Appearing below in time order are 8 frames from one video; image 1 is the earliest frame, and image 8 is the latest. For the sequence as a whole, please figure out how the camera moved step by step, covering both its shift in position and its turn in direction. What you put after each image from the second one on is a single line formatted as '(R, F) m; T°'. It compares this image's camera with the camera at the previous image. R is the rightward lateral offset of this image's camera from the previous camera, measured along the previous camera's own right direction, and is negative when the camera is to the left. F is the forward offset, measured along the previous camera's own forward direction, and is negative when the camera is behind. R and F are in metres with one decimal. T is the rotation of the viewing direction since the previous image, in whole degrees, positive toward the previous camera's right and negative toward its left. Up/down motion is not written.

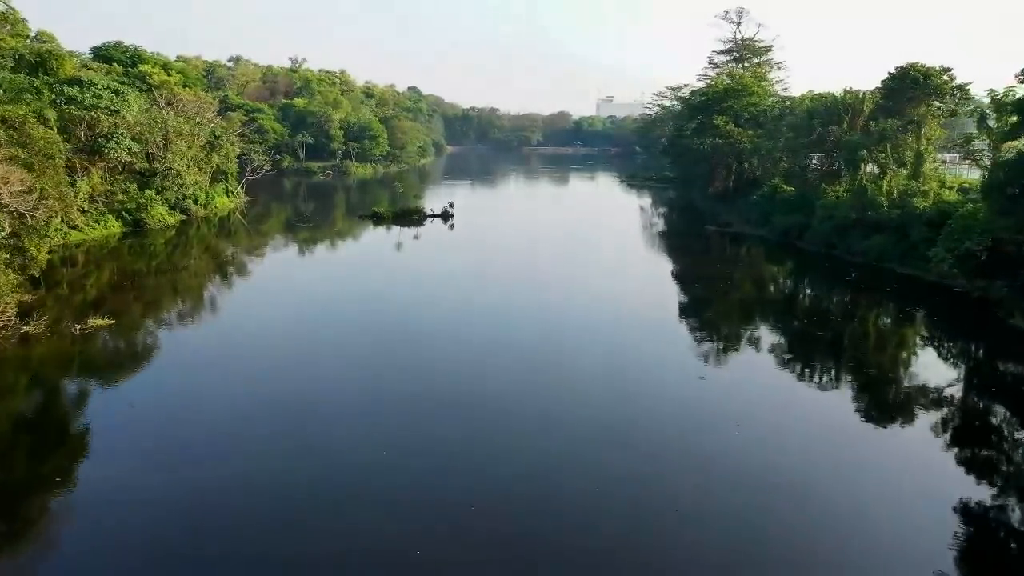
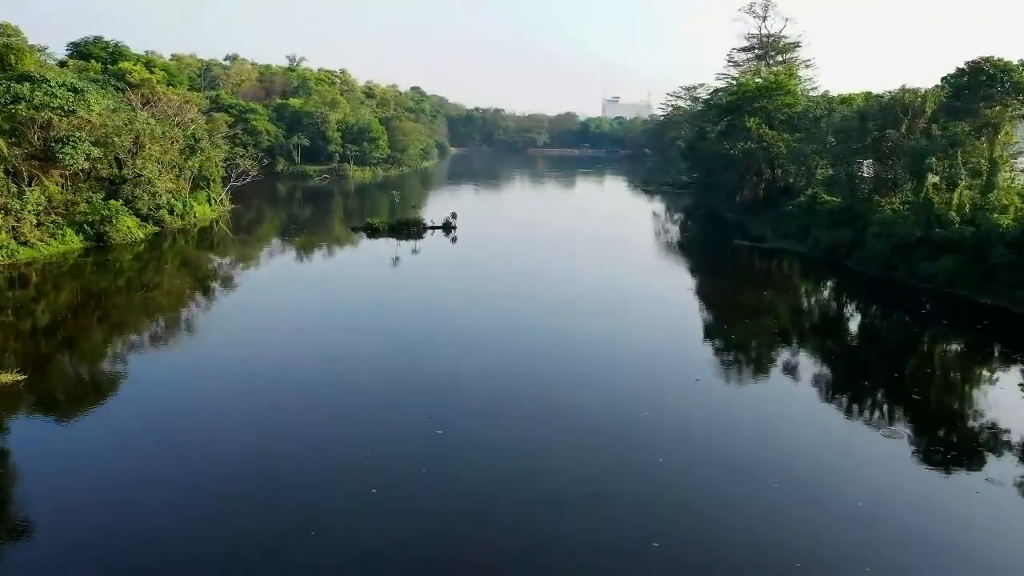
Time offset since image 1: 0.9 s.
(-0.2, +2.7) m; 0°
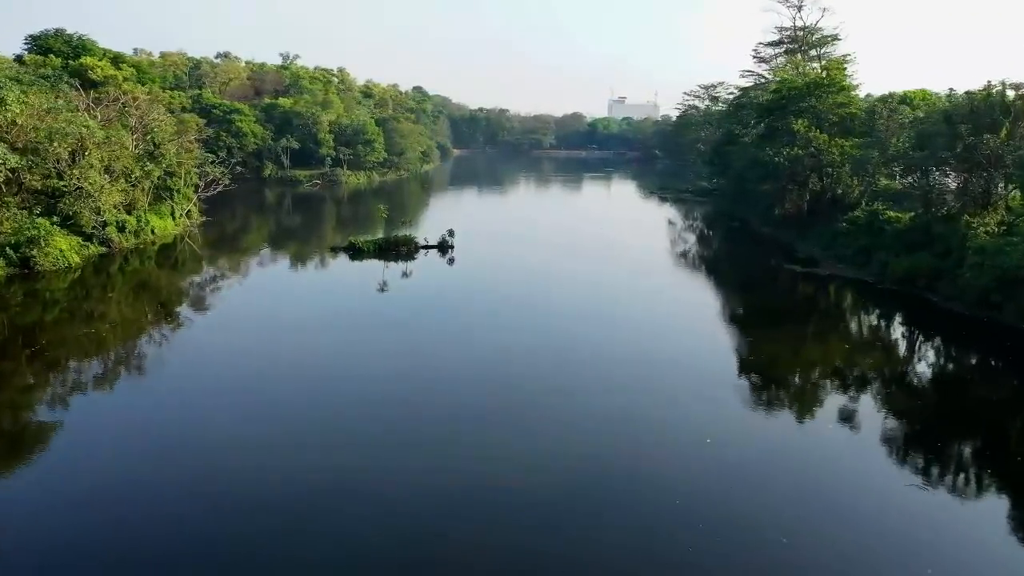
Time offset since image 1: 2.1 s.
(-0.1, +3.5) m; 0°
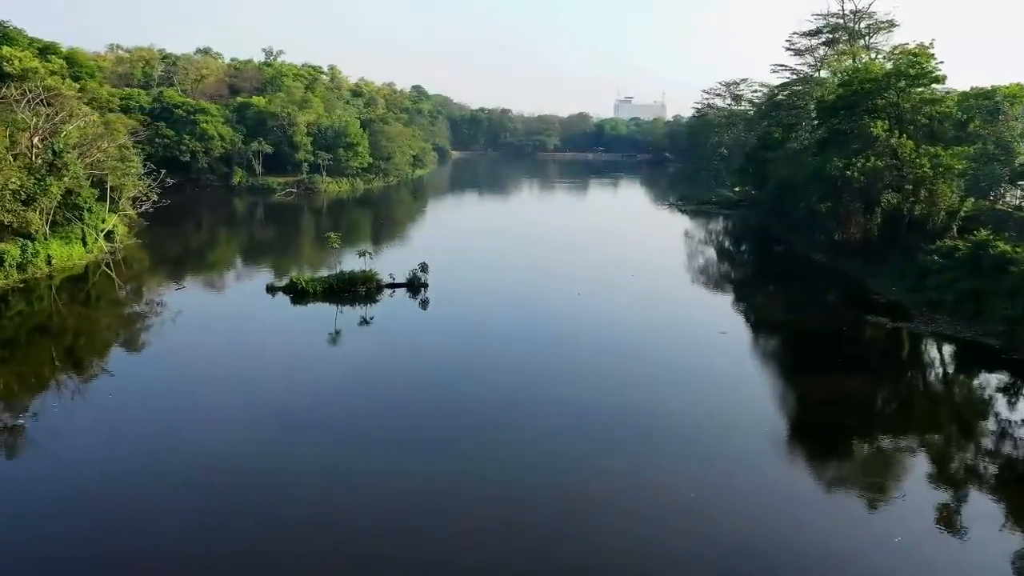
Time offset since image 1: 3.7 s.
(+0.3, +4.9) m; 0°
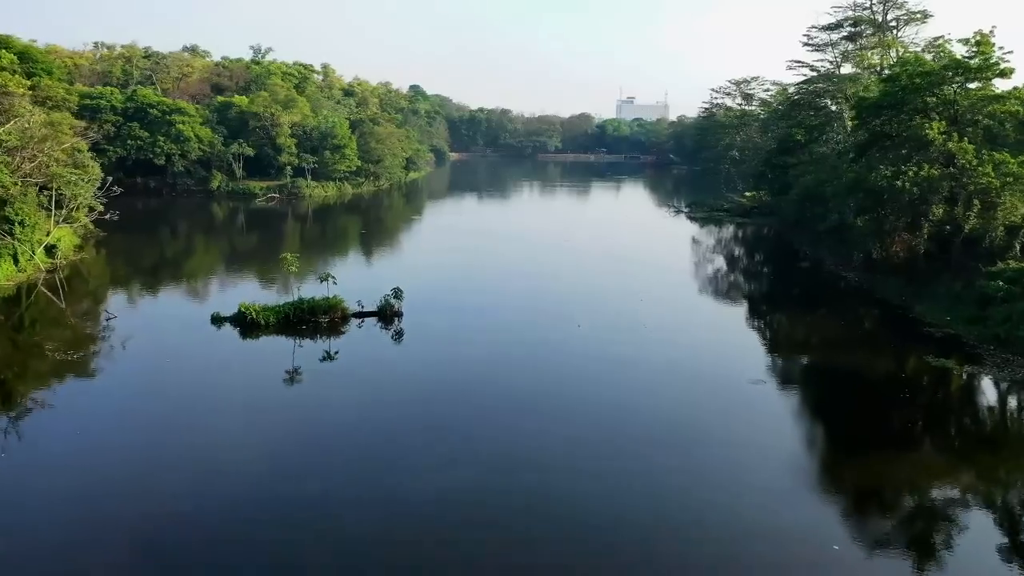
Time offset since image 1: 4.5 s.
(+0.3, +2.5) m; 0°
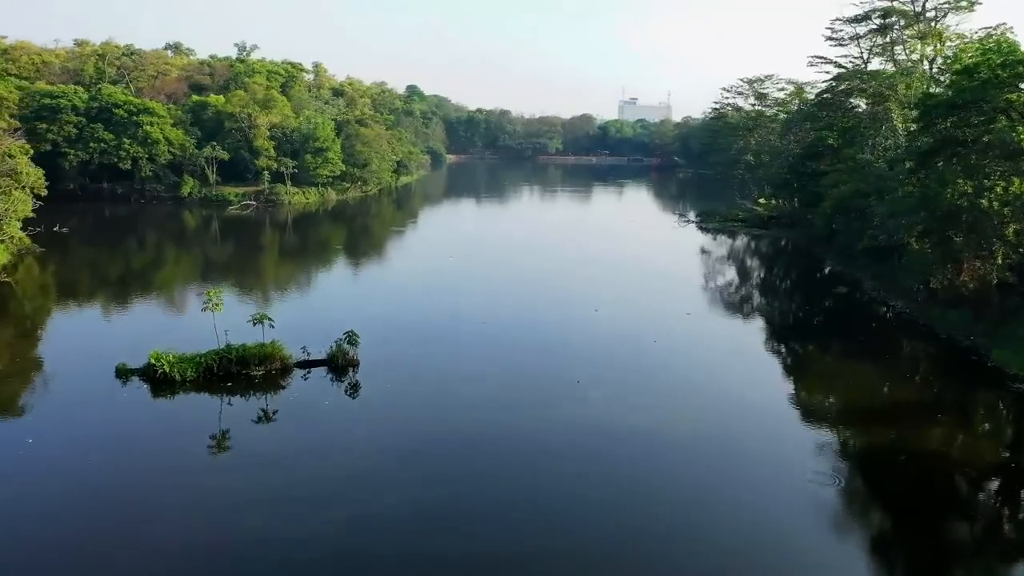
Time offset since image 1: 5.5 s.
(+0.3, +2.9) m; 0°
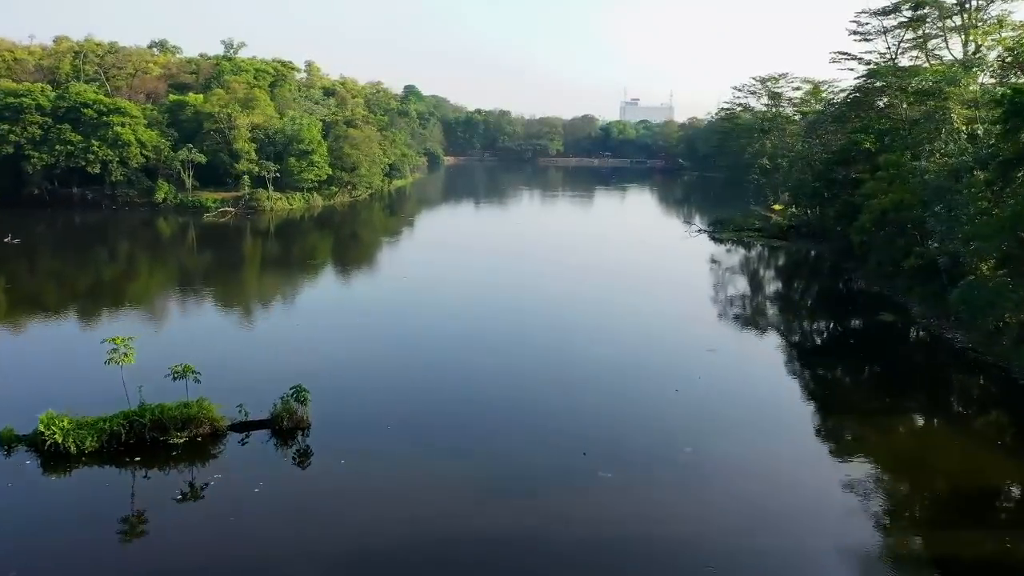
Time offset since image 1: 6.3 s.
(+0.1, +2.3) m; 0°
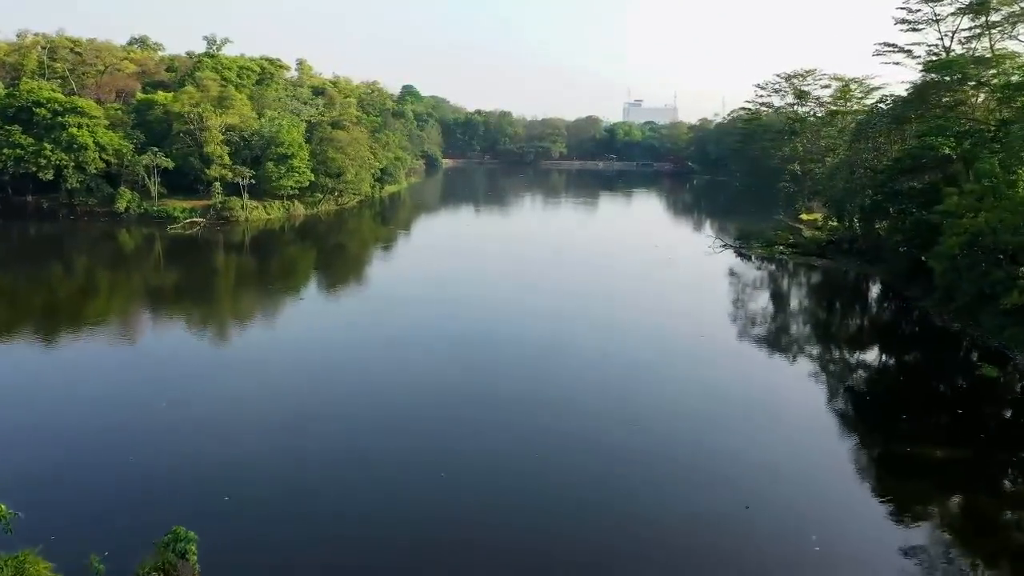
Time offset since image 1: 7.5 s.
(0.0, +3.3) m; 0°
